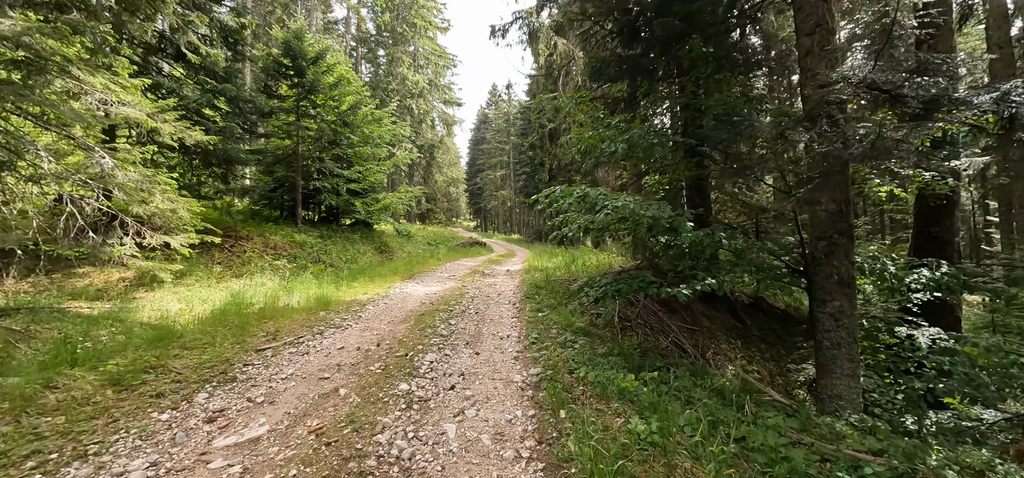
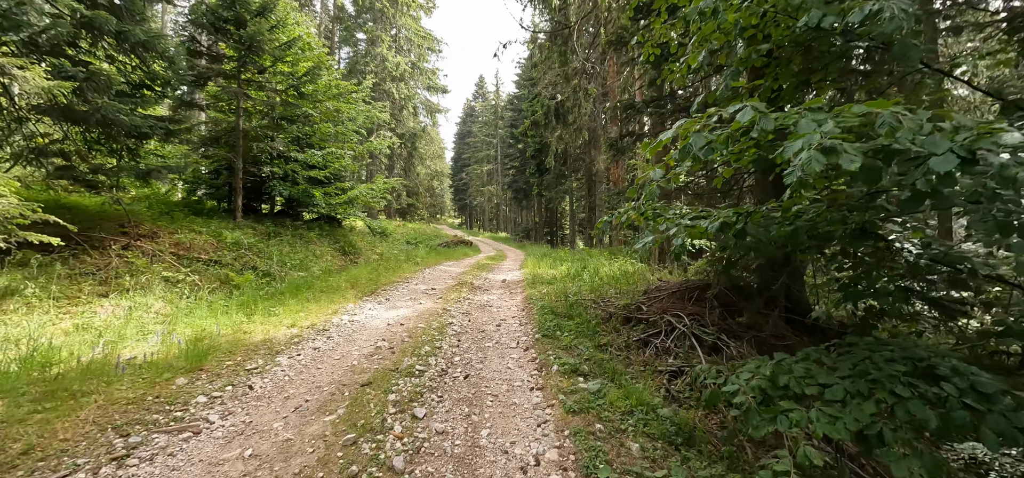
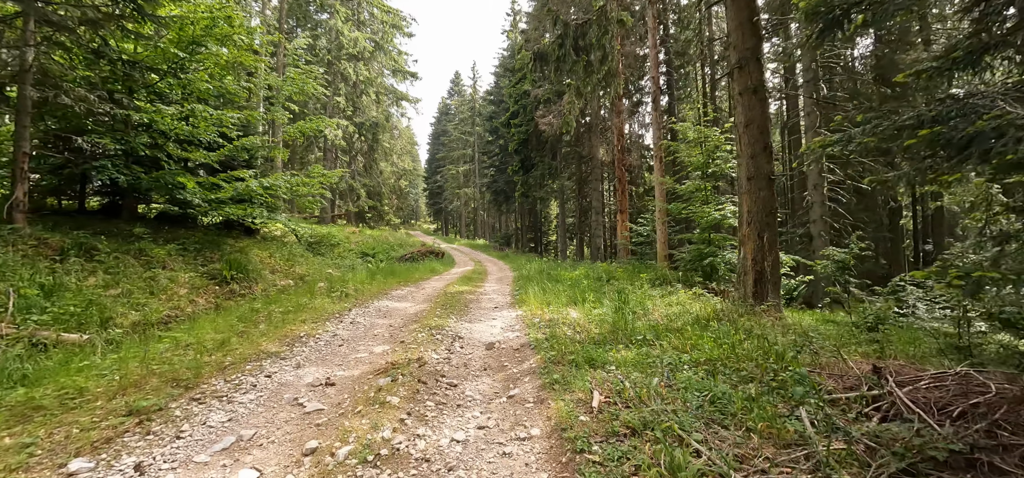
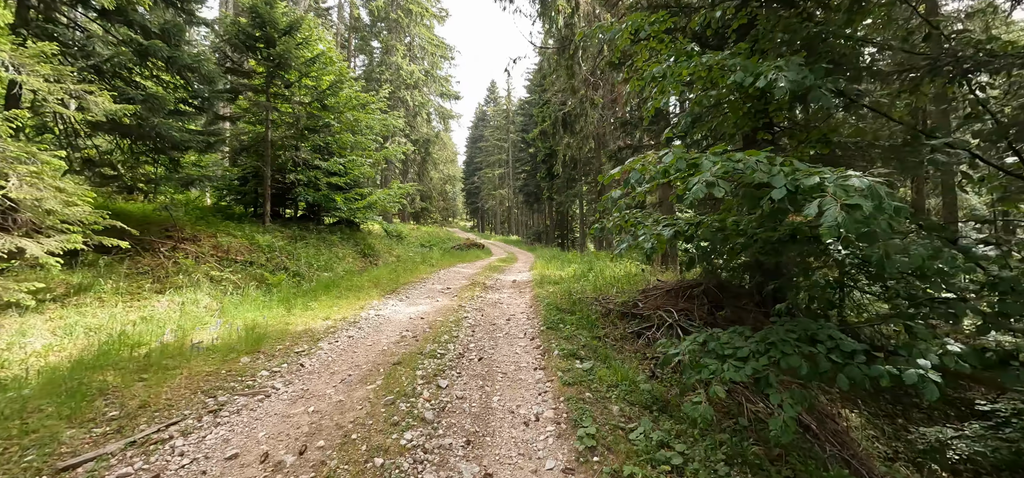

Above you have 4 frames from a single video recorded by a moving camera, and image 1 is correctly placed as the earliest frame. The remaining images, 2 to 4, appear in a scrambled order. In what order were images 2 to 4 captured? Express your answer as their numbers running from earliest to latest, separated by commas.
4, 2, 3
